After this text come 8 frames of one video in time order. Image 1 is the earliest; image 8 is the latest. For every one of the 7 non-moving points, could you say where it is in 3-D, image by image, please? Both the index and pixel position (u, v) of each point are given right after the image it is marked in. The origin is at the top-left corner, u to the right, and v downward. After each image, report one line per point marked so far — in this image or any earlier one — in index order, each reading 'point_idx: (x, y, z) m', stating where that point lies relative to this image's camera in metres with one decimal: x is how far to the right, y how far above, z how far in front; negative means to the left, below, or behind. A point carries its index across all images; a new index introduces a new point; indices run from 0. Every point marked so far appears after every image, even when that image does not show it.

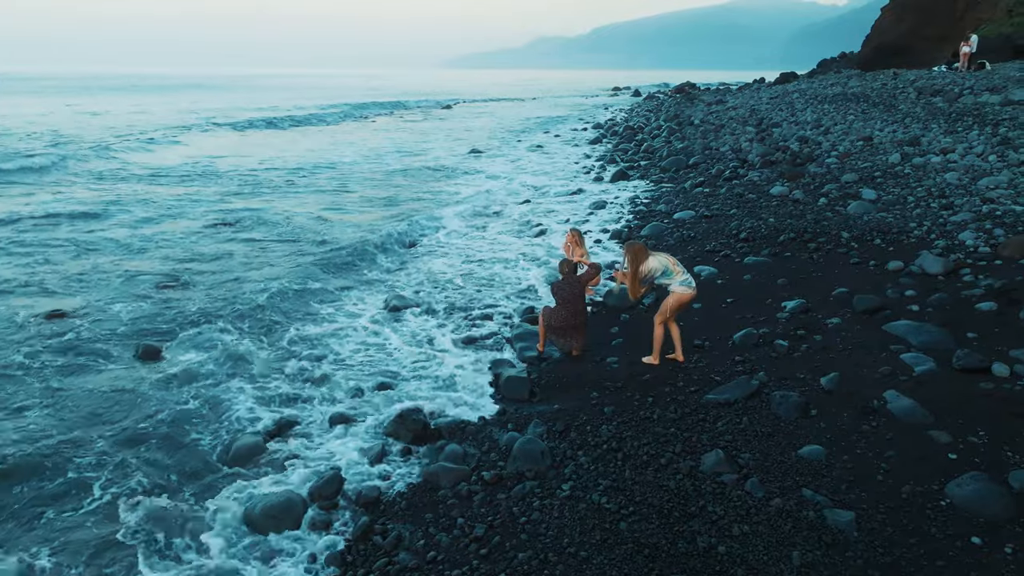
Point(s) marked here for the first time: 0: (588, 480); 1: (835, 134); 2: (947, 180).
0: (+0.6, -1.4, +5.1) m
1: (+8.8, +4.2, +19.4) m
2: (+7.8, +1.9, +12.7) m
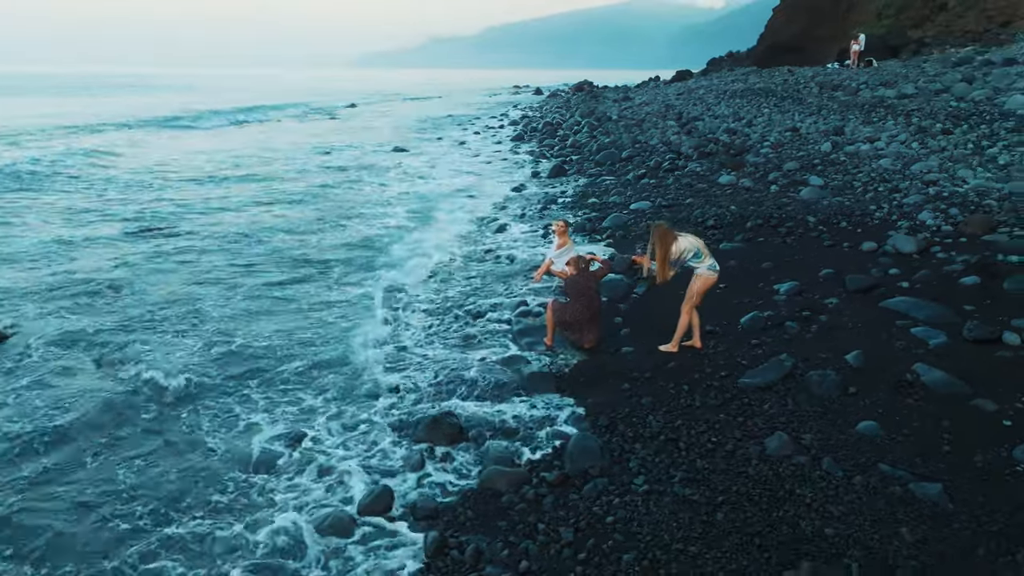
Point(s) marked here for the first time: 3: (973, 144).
0: (+1.0, -1.3, +4.9) m
1: (+7.0, +4.6, +20.2) m
2: (+7.0, +2.3, +13.4) m
3: (+9.2, +2.9, +14.2) m
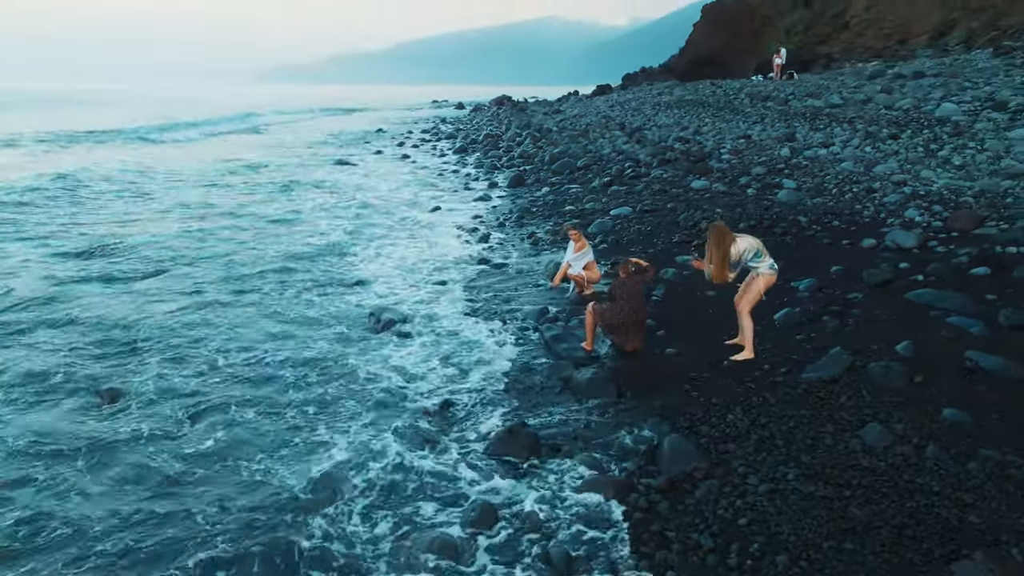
0: (+1.8, -1.2, +4.8) m
1: (+5.8, +4.5, +20.8) m
2: (+6.6, +2.4, +14.0) m
3: (+8.7, +3.0, +15.0) m
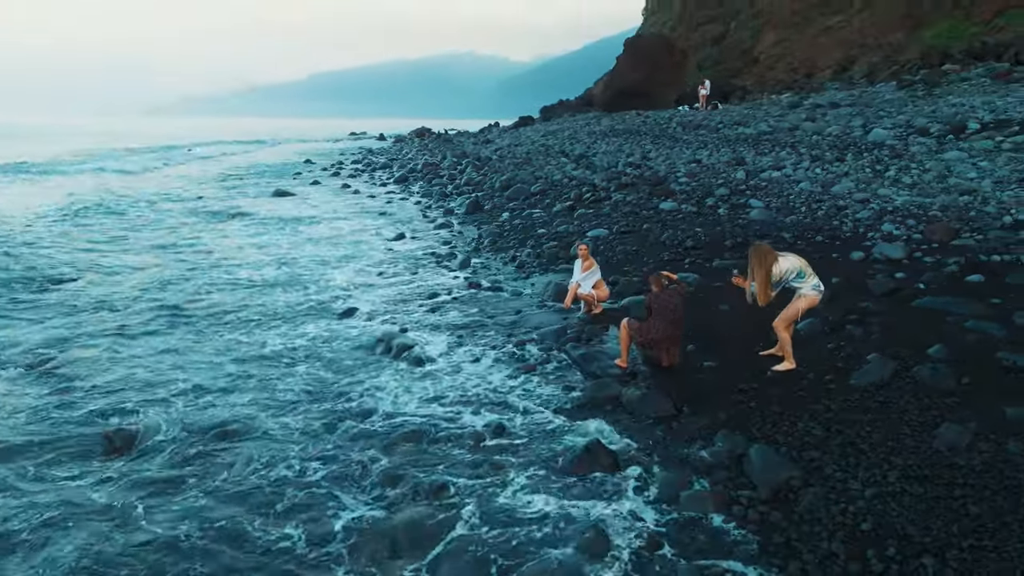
0: (+2.4, -1.3, +4.7) m
1: (+4.4, +3.8, +21.3) m
2: (+6.1, +2.1, +14.6) m
3: (+8.0, +2.7, +15.9) m
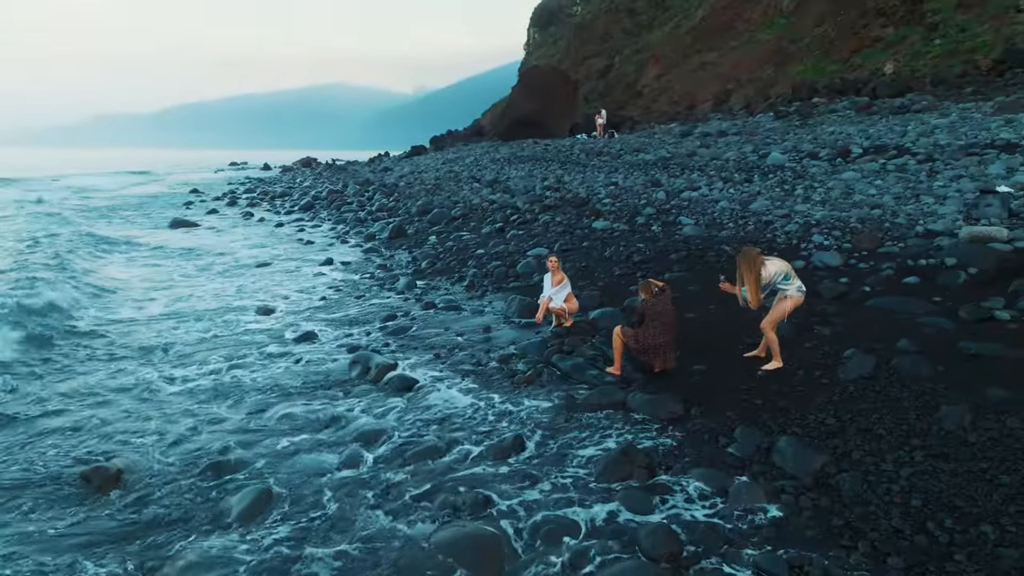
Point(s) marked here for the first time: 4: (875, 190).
0: (+2.7, -1.2, +5.0) m
1: (+2.0, +3.2, +21.9) m
2: (+4.7, +1.8, +15.5) m
3: (+6.4, +2.4, +17.0) m
4: (+7.8, +2.1, +15.2) m
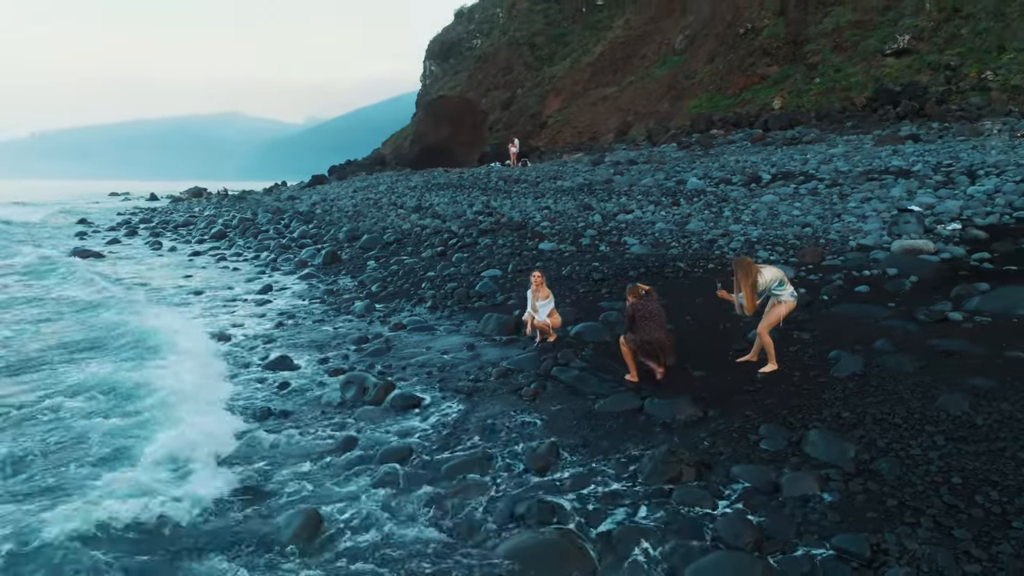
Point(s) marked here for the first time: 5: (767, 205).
0: (+3.1, -1.2, +5.4) m
1: (-0.2, +2.5, +22.1) m
2: (+3.5, +1.4, +16.1) m
3: (+4.9, +2.0, +18.0) m
4: (+6.6, +1.8, +16.4) m
5: (+6.3, +2.1, +17.6) m
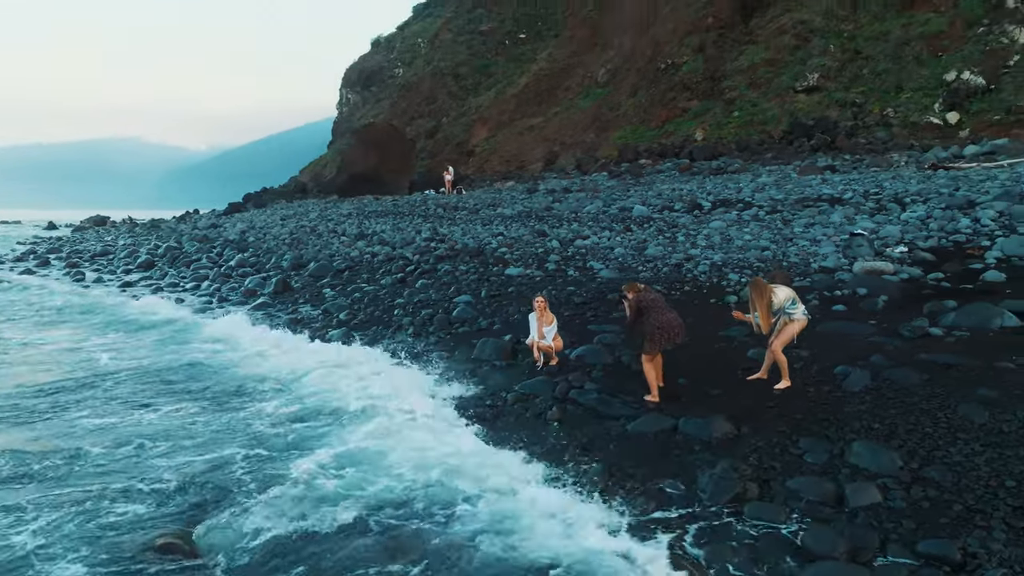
0: (+3.6, -1.3, +5.7) m
1: (-1.7, +1.6, +22.0) m
2: (+2.7, +0.8, +16.5) m
3: (+3.9, +1.4, +18.5) m
4: (+5.7, +1.3, +17.1) m
5: (+5.3, +1.5, +18.3) m
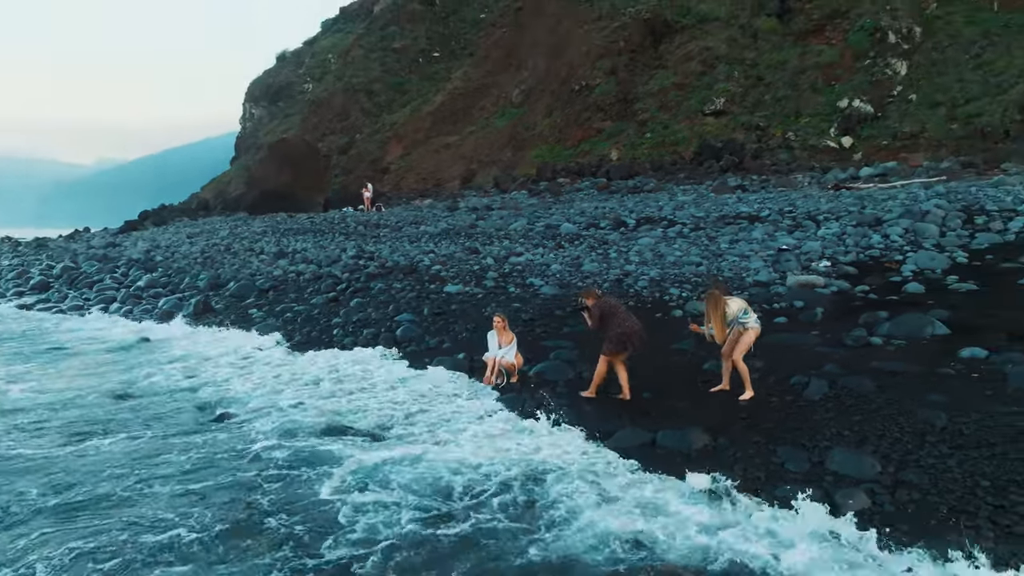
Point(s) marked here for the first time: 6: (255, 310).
0: (+3.5, -1.4, +5.9) m
1: (-3.8, +1.0, +21.6) m
2: (+1.2, +0.5, +16.6) m
3: (+2.1, +0.9, +18.7) m
4: (+4.1, +0.9, +17.6) m
5: (+3.6, +1.1, +18.7) m
6: (-5.8, -0.5, +16.1) m
